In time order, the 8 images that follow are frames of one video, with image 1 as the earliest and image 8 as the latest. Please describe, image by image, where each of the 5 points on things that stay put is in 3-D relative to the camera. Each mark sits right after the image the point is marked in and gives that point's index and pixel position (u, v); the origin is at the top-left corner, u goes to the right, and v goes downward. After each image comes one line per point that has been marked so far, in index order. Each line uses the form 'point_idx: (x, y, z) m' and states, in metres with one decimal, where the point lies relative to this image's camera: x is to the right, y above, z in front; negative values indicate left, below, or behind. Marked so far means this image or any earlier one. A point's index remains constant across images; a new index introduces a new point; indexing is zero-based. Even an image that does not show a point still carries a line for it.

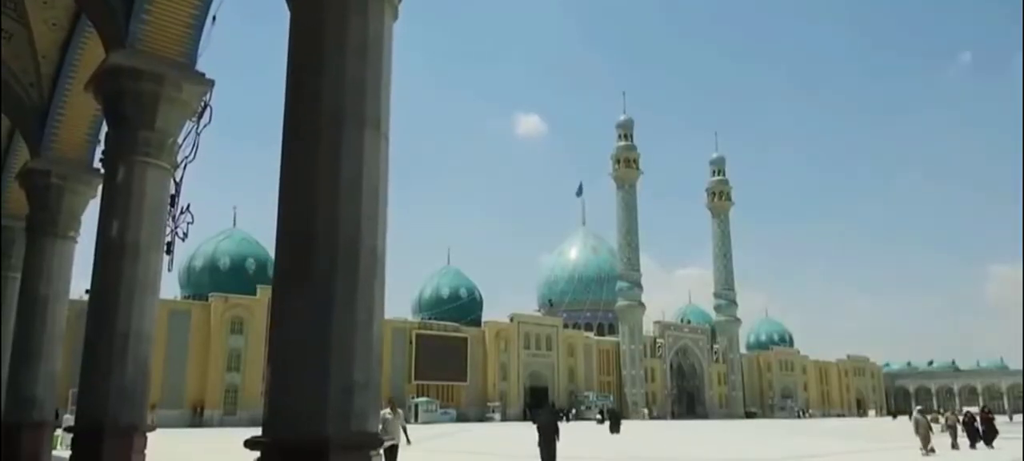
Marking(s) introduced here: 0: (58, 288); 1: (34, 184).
0: (-4.4, -0.5, +8.3) m
1: (-4.4, +0.4, +7.8) m
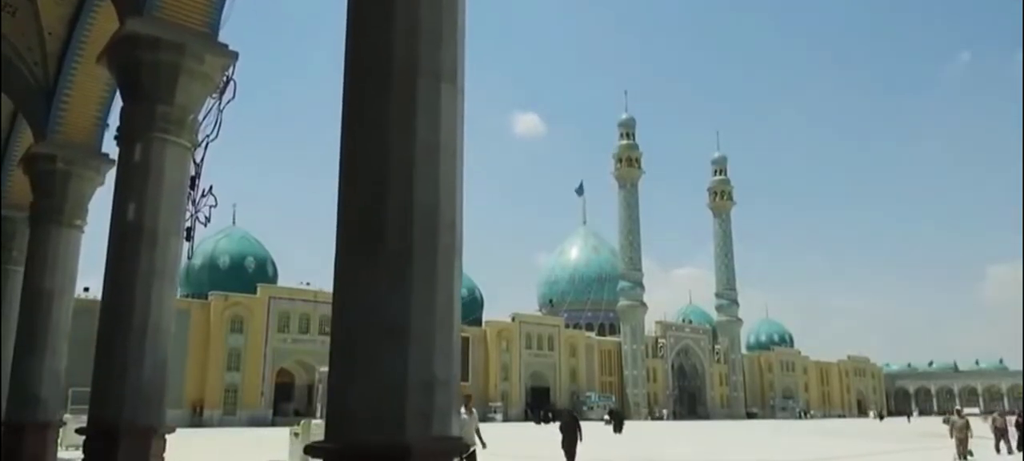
0: (-4.1, -0.4, +7.8) m
1: (-4.1, +0.5, +7.4) m
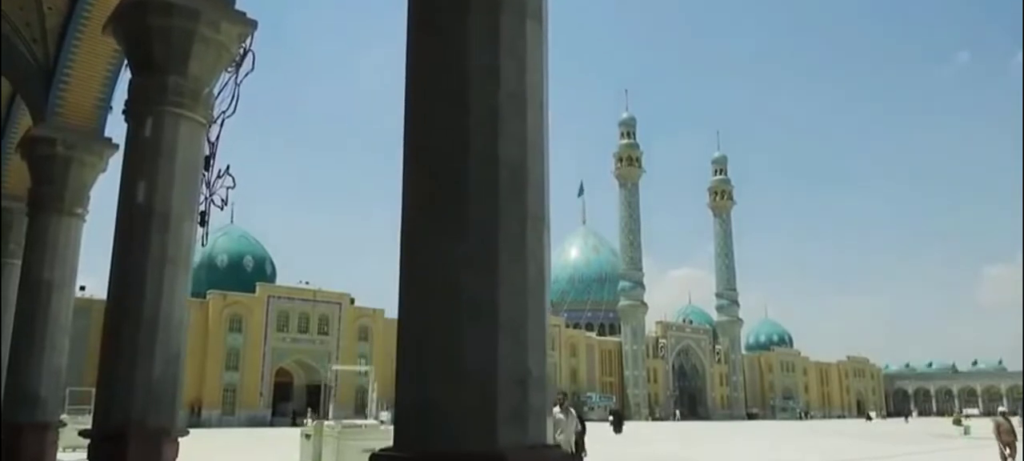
0: (-3.8, -0.3, +7.4) m
1: (-3.8, +0.6, +6.9) m
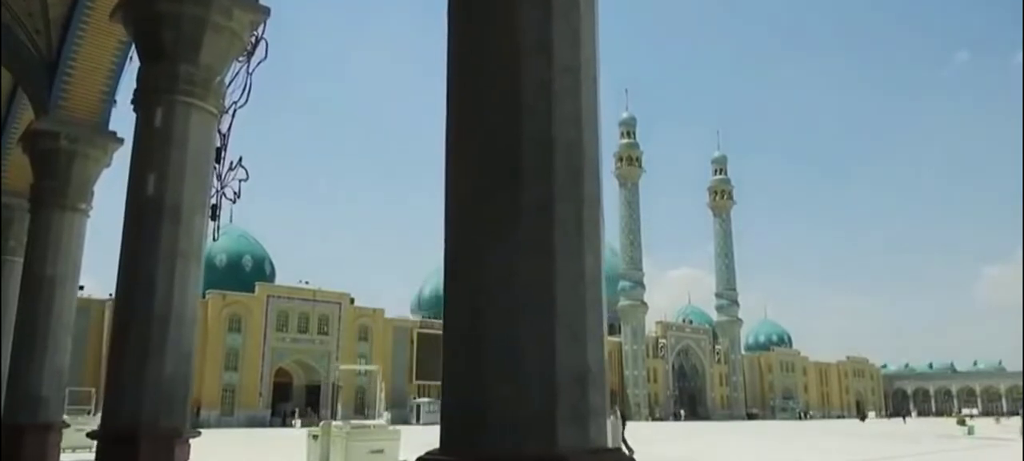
0: (-3.7, -0.3, +7.2) m
1: (-3.7, +0.7, +6.7) m
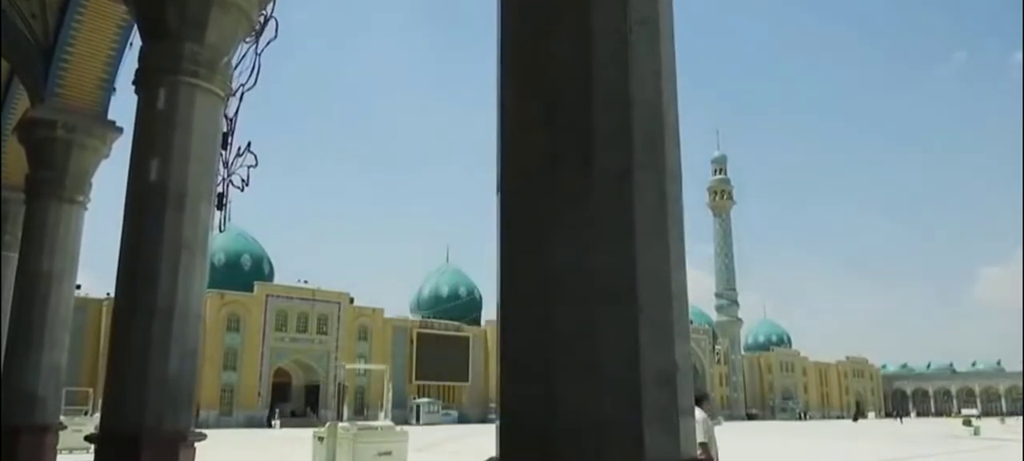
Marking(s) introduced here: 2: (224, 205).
0: (-3.6, -0.3, +6.9) m
1: (-3.6, +0.7, +6.5) m
2: (-2.1, +0.2, +6.1) m
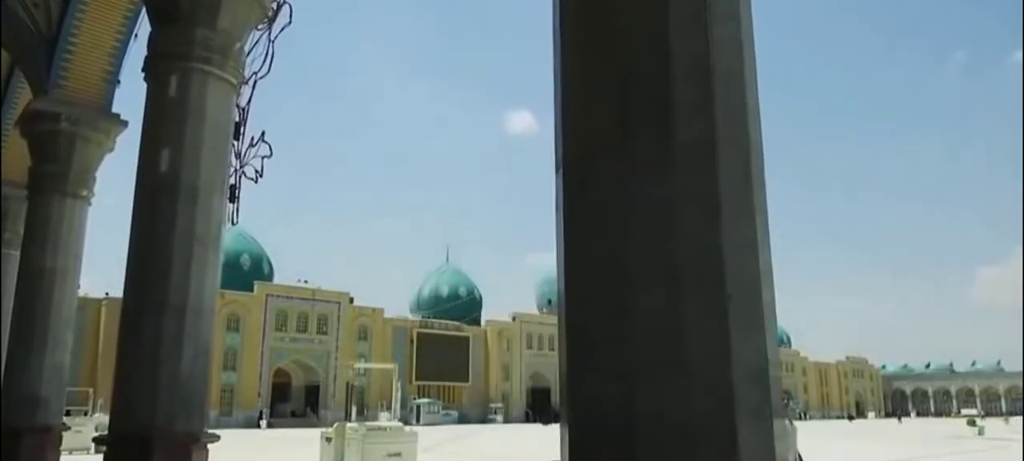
0: (-3.5, -0.2, +6.7) m
1: (-3.5, +0.7, +6.3) m
2: (-2.0, +0.2, +5.9) m
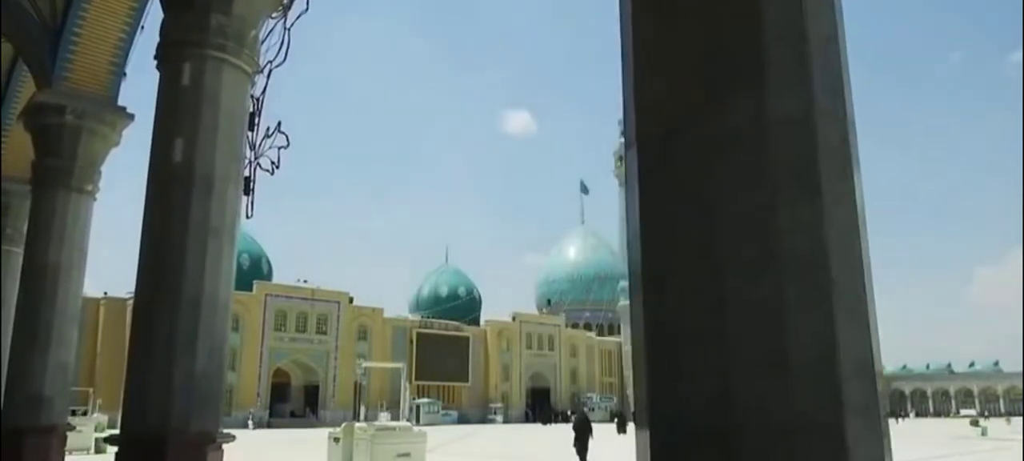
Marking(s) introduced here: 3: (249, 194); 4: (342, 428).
0: (-3.4, -0.2, +6.6) m
1: (-3.4, +0.8, +6.1) m
2: (-1.8, +0.2, +5.8) m
3: (-1.9, +0.2, +6.0) m
4: (-1.6, -1.9, +8.1) m
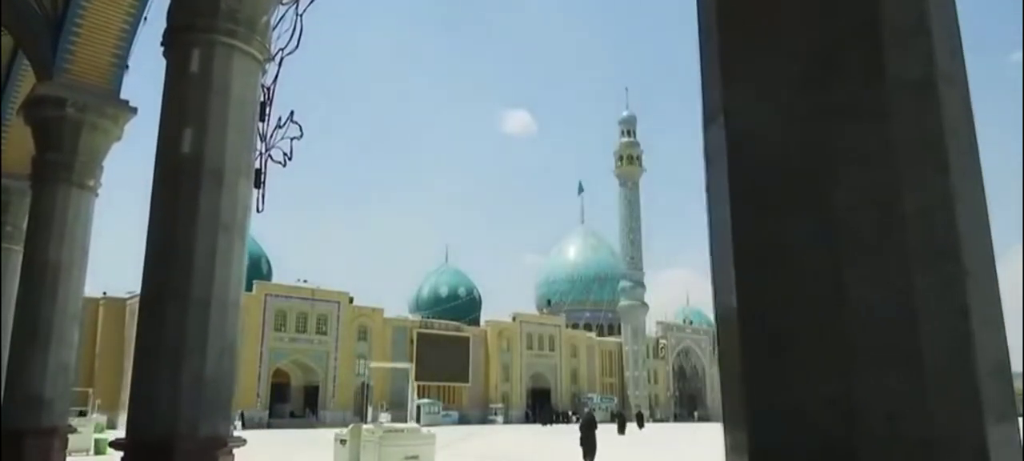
0: (-3.3, -0.2, +6.4) m
1: (-3.3, +0.8, +6.0) m
2: (-1.7, +0.2, +5.6) m
3: (-1.8, +0.3, +5.8) m
4: (-1.5, -1.9, +8.0) m
